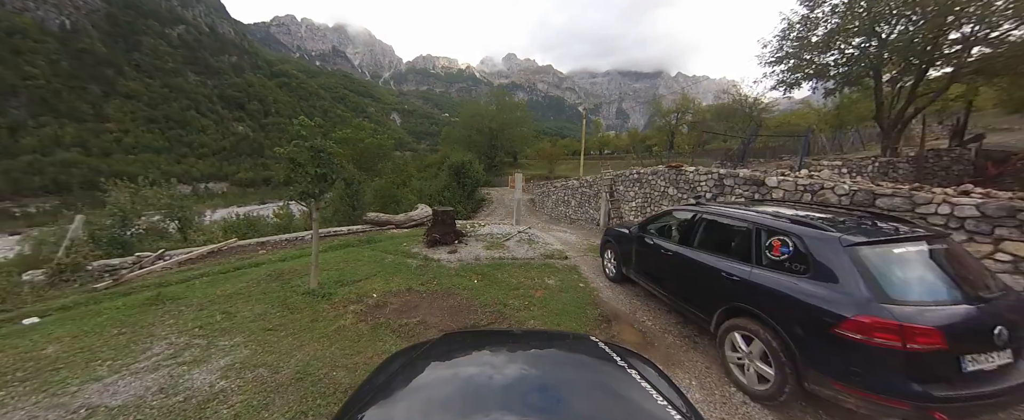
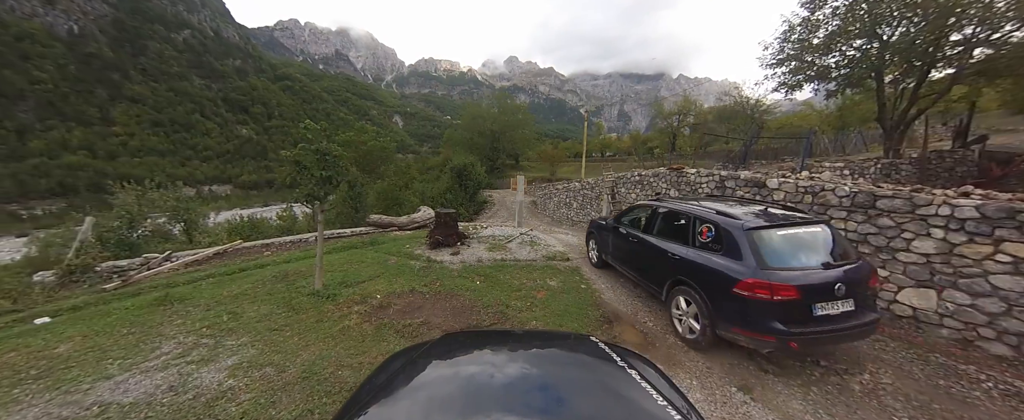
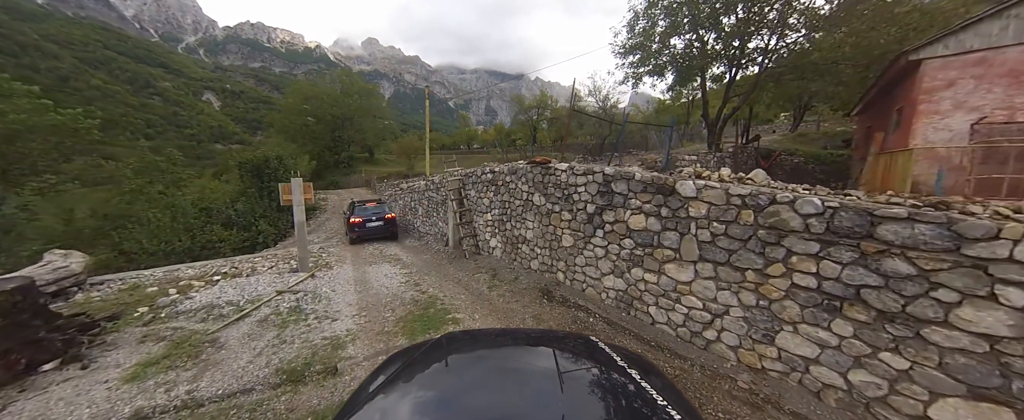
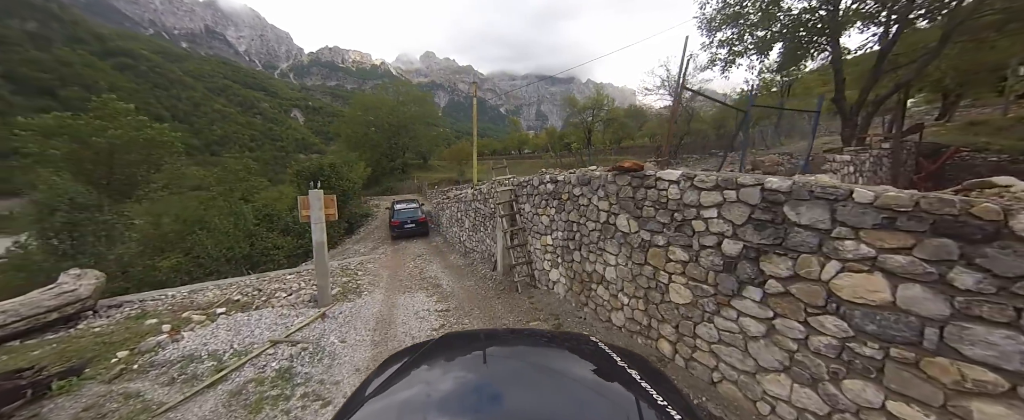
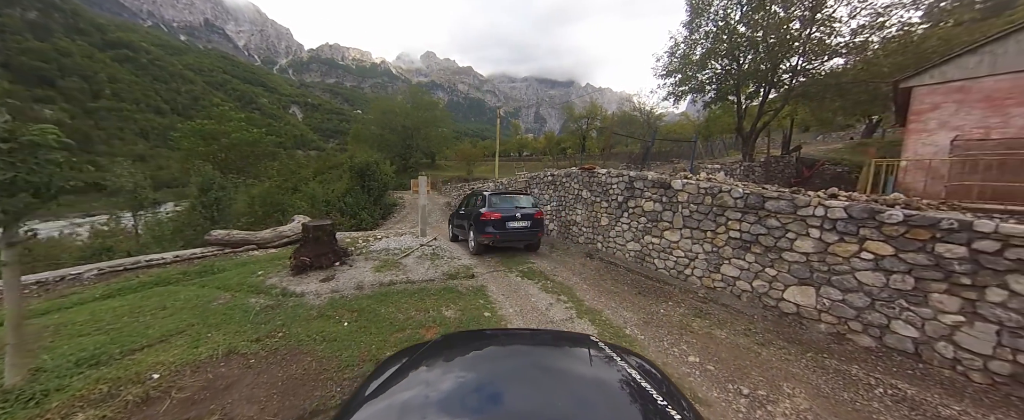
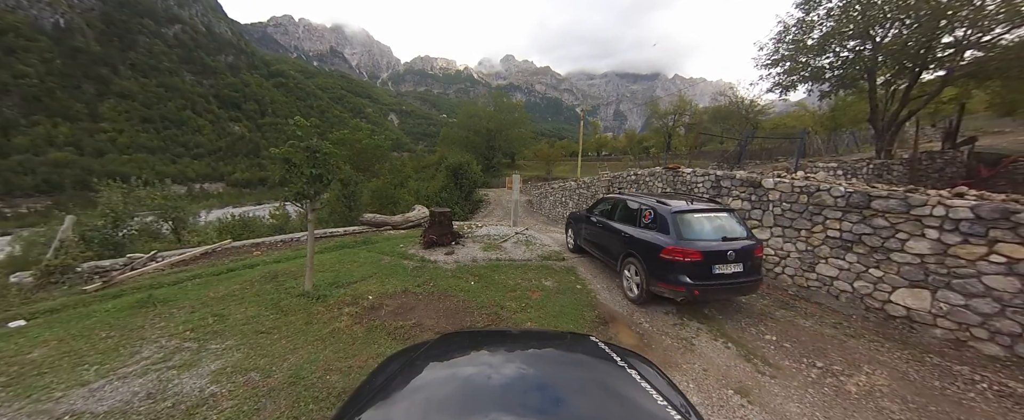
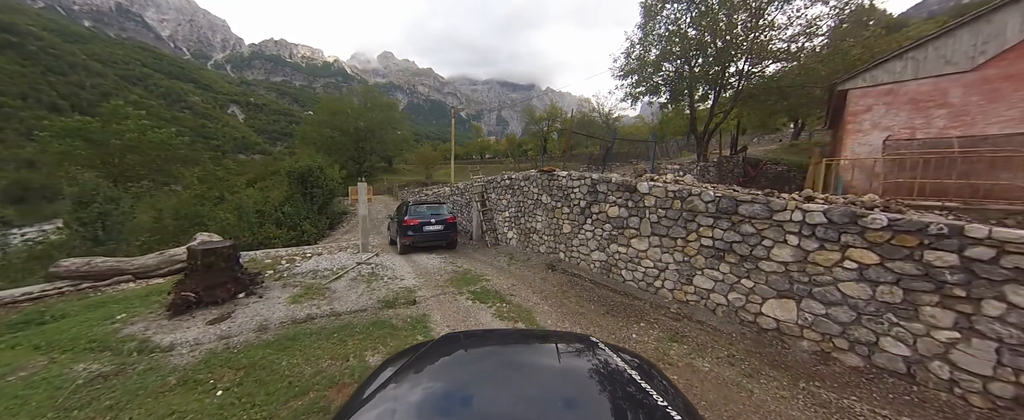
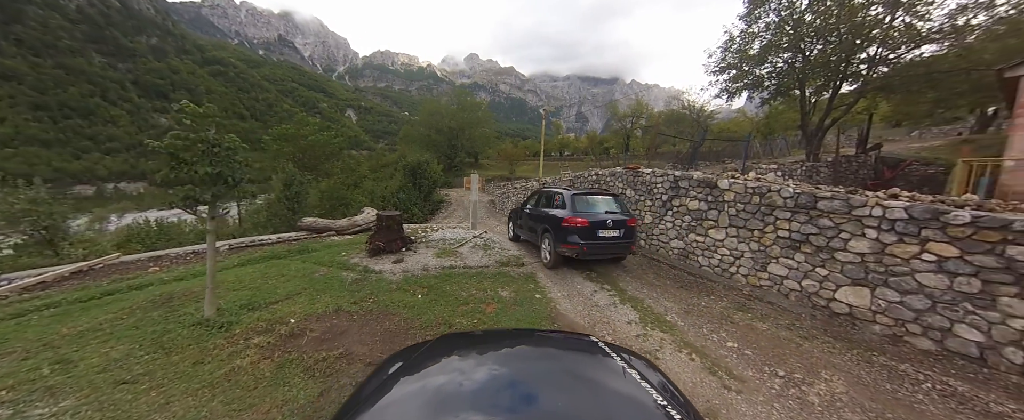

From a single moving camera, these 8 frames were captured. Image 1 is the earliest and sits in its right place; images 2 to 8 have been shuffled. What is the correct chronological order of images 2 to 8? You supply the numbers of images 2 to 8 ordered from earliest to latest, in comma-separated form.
2, 6, 8, 5, 7, 3, 4
